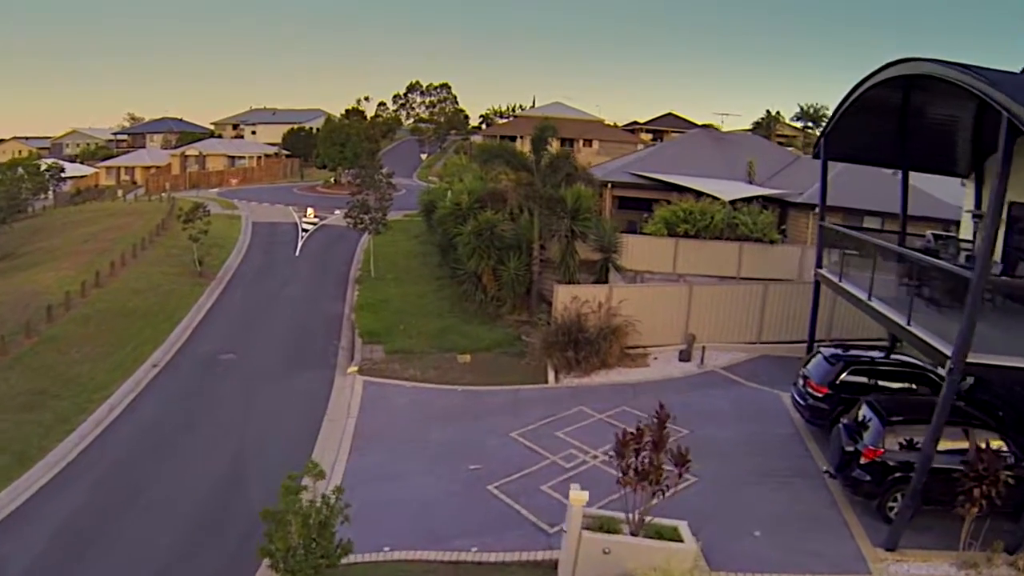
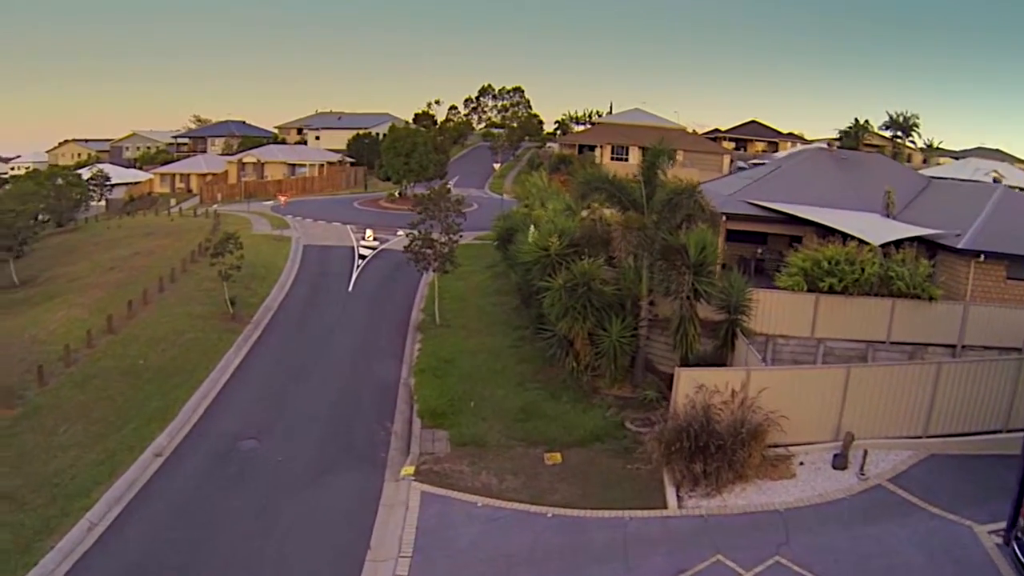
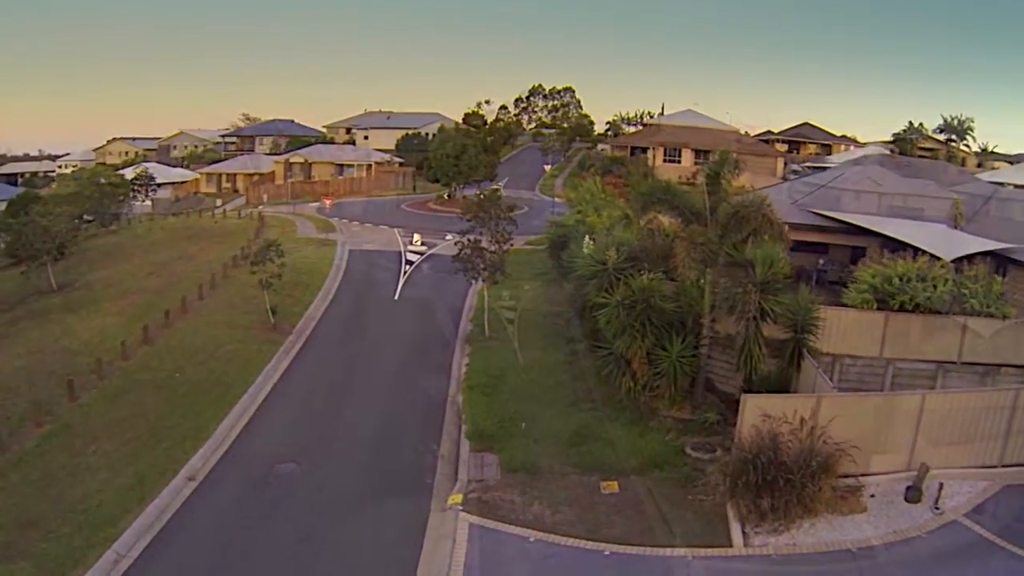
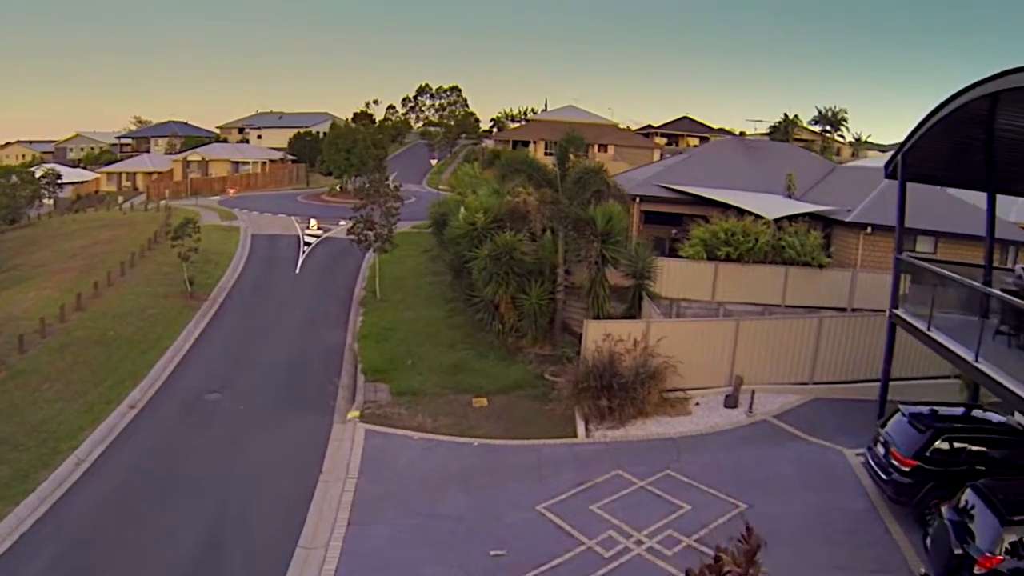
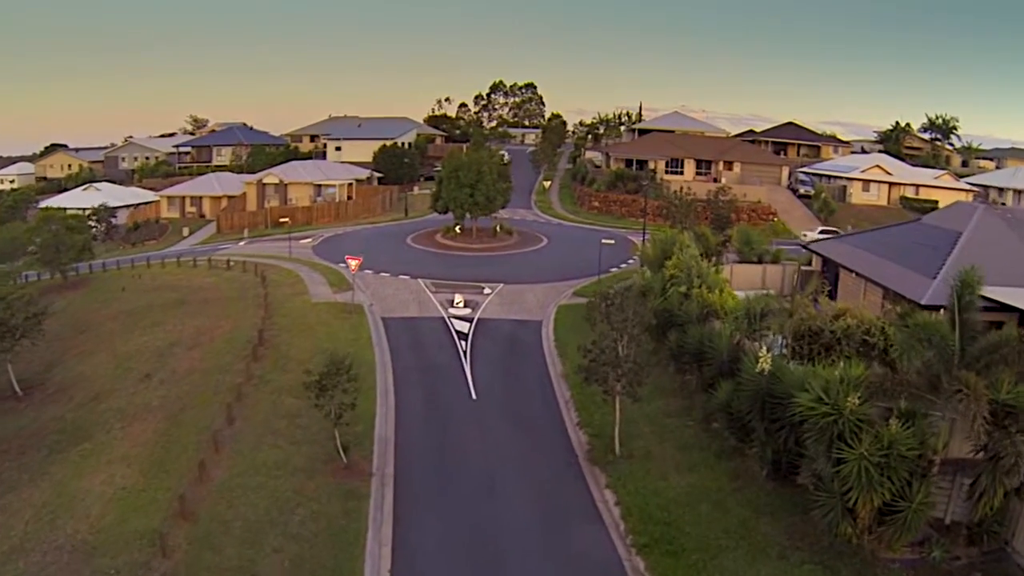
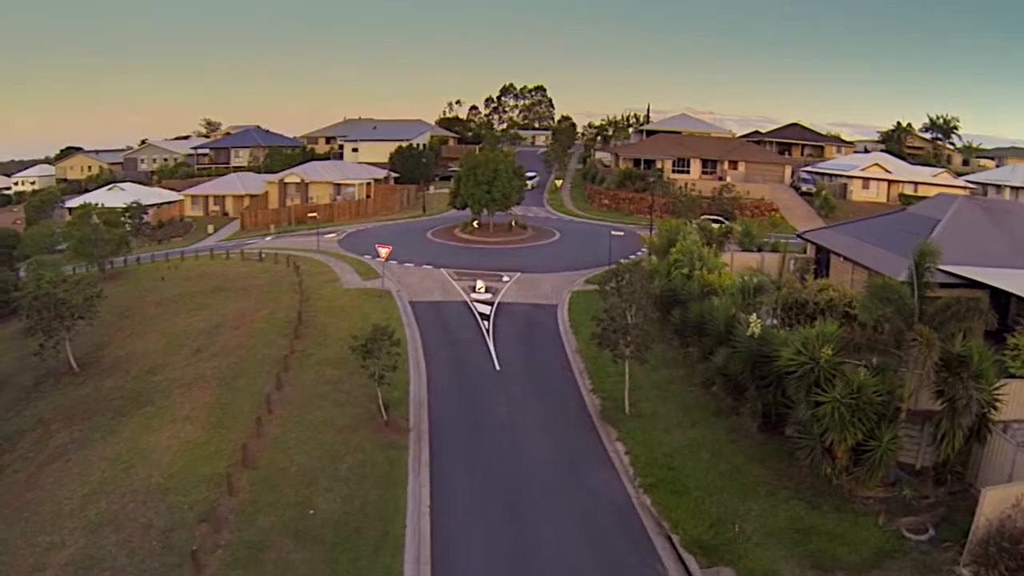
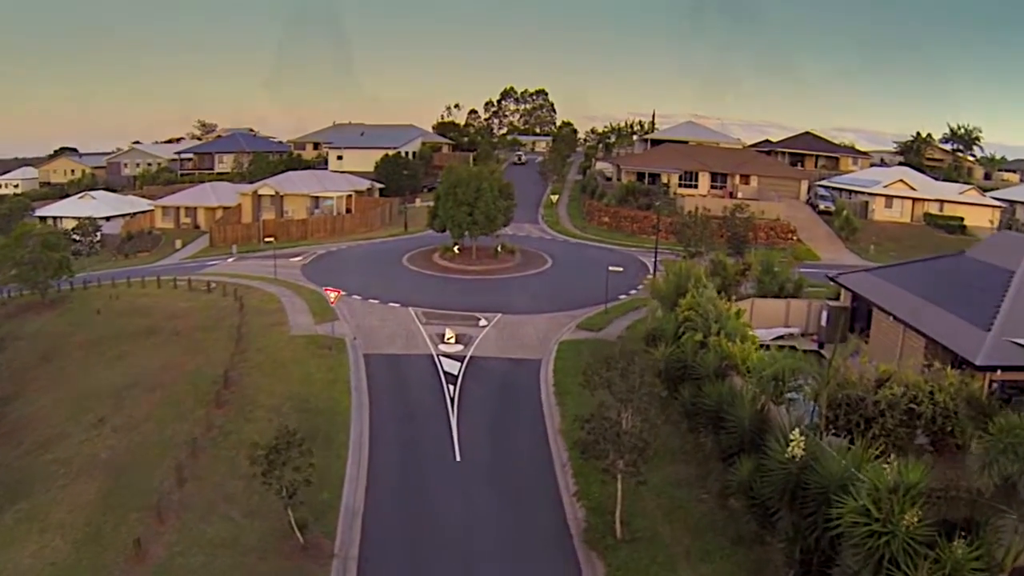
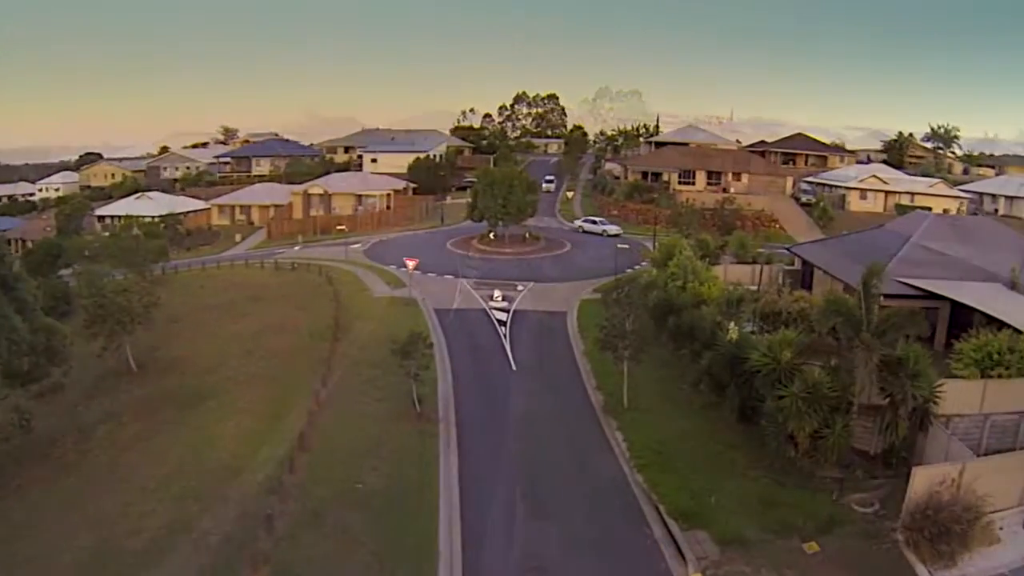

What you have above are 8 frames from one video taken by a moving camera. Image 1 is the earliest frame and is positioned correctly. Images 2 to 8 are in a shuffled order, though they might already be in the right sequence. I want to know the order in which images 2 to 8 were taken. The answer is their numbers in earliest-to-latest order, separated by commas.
4, 2, 3, 8, 6, 5, 7
